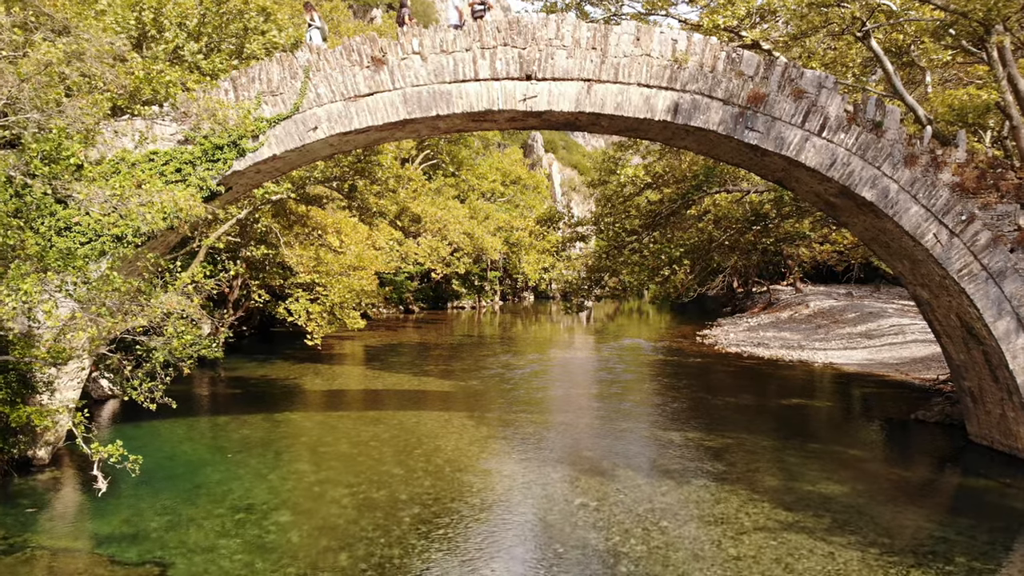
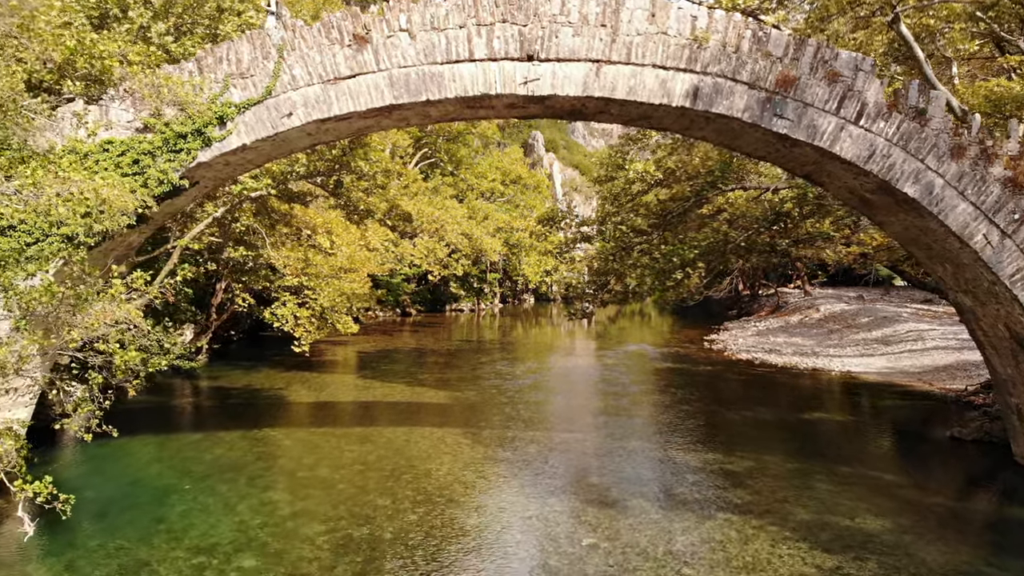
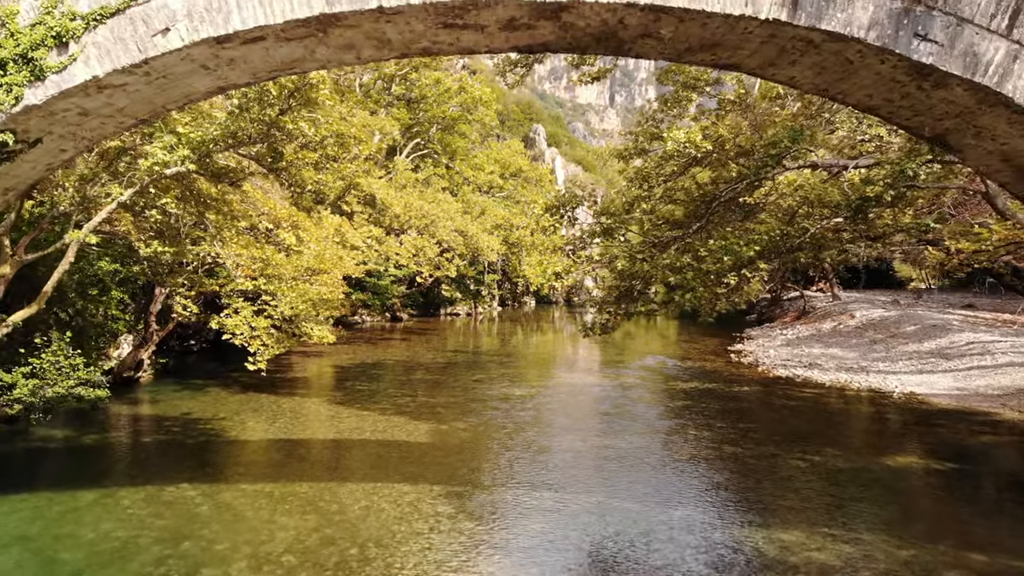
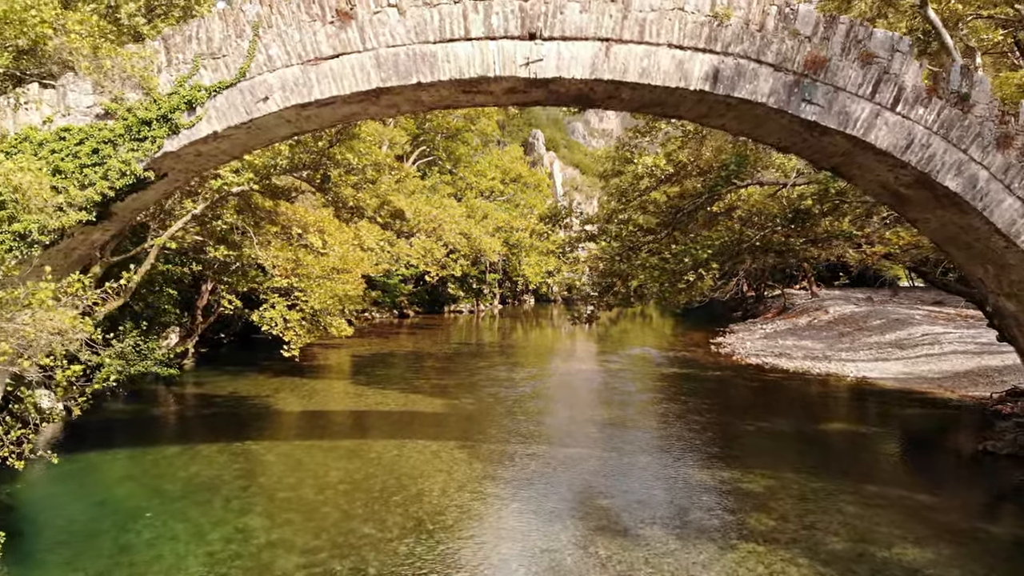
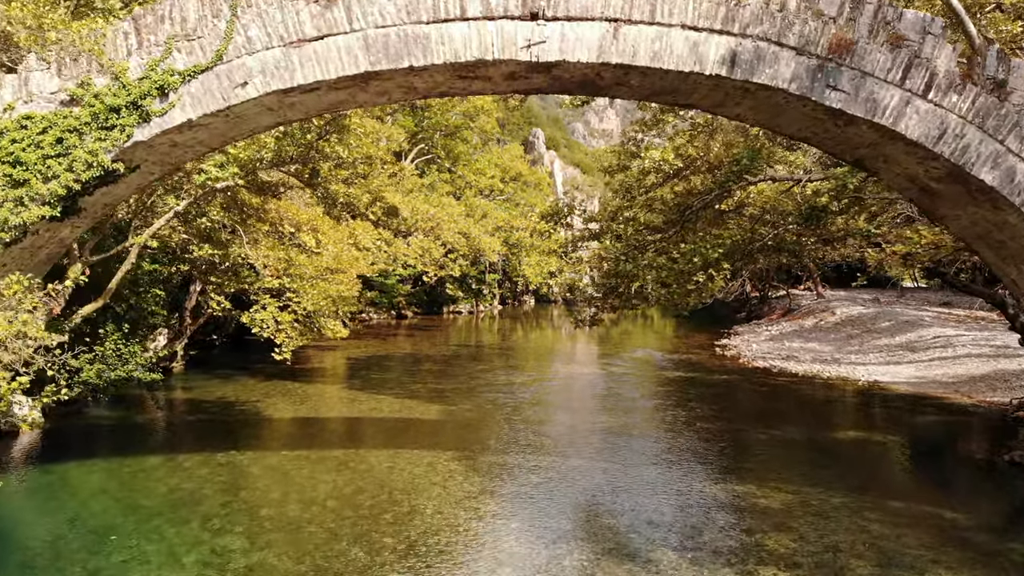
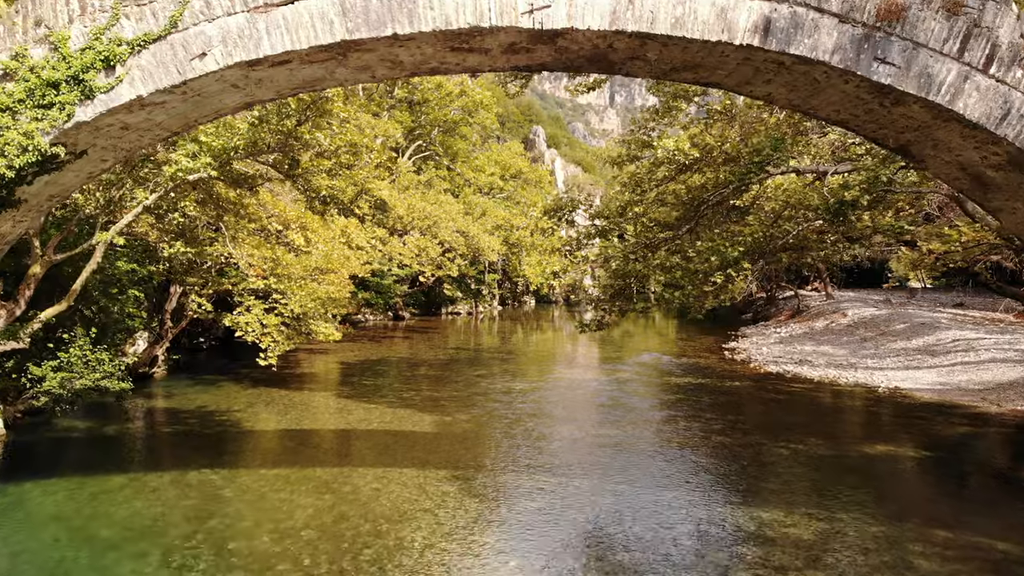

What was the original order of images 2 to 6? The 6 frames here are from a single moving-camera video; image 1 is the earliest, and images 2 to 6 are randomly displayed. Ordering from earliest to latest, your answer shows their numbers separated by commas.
2, 4, 5, 6, 3
